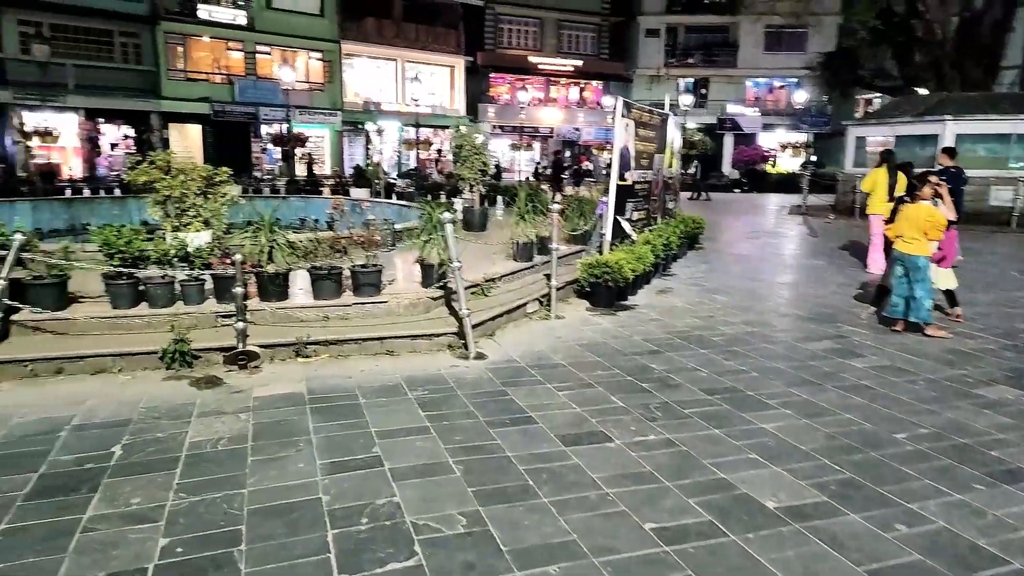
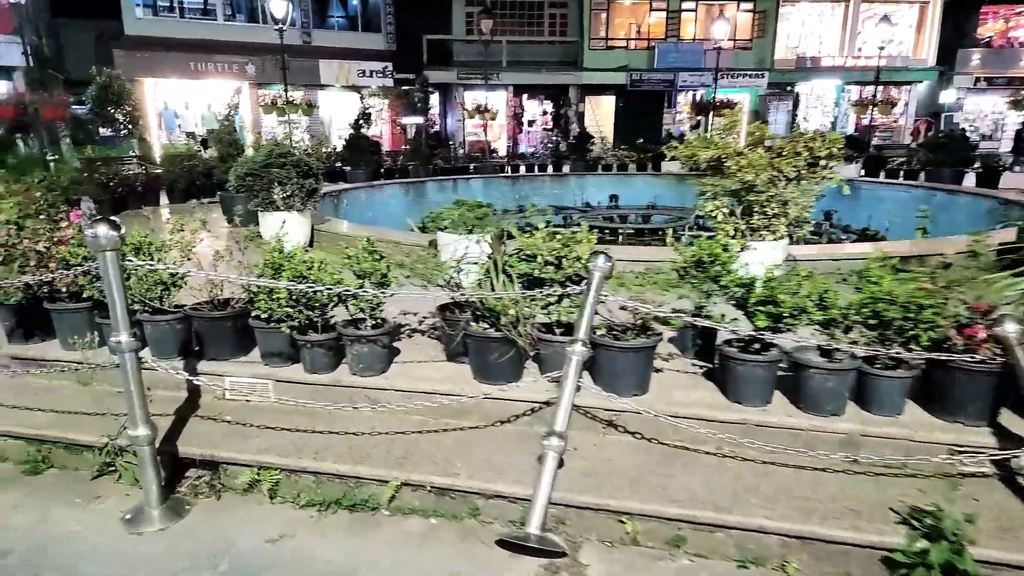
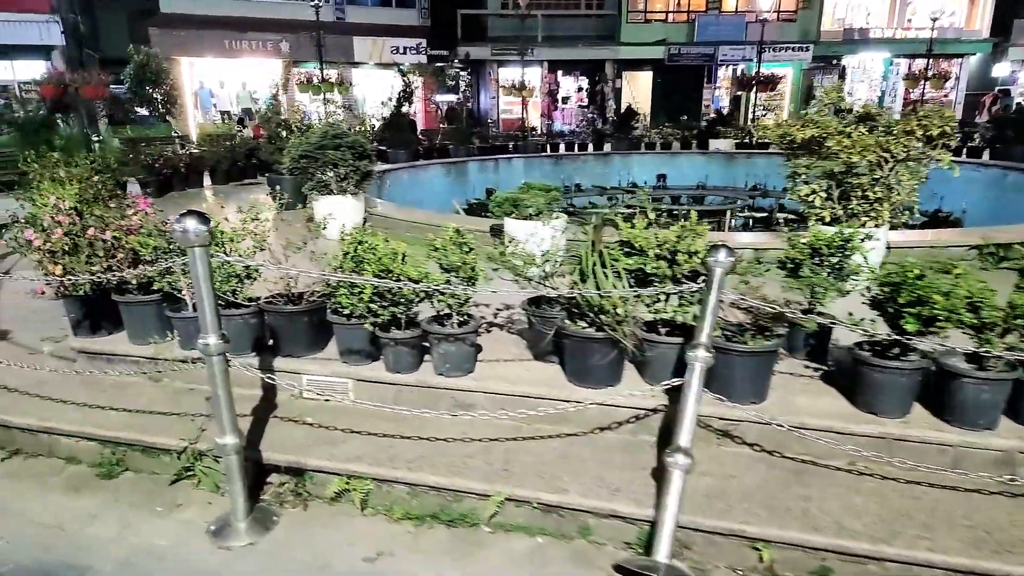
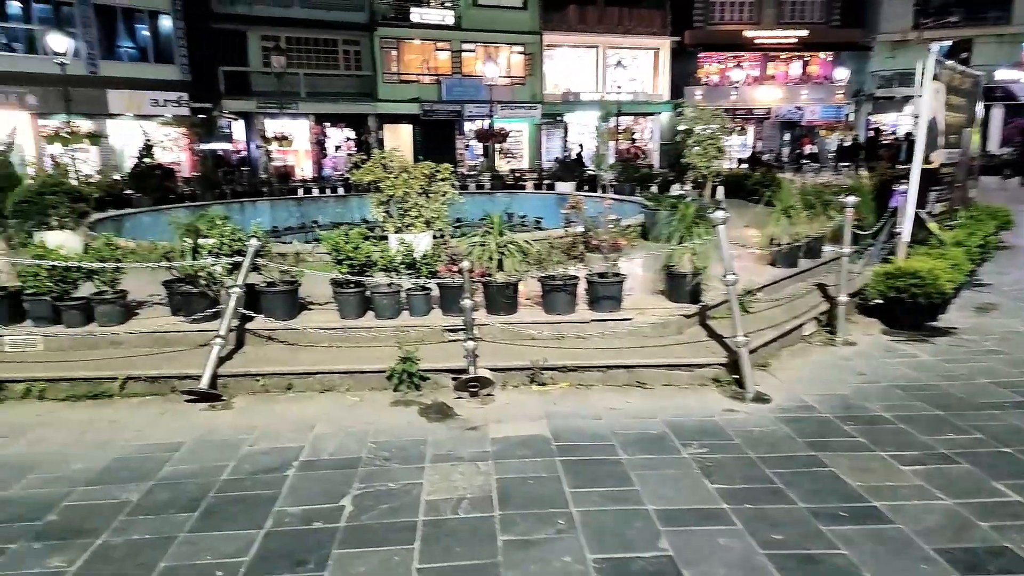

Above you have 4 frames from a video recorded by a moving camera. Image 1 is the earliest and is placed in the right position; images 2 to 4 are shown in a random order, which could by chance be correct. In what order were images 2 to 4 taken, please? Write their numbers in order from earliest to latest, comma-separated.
4, 2, 3
